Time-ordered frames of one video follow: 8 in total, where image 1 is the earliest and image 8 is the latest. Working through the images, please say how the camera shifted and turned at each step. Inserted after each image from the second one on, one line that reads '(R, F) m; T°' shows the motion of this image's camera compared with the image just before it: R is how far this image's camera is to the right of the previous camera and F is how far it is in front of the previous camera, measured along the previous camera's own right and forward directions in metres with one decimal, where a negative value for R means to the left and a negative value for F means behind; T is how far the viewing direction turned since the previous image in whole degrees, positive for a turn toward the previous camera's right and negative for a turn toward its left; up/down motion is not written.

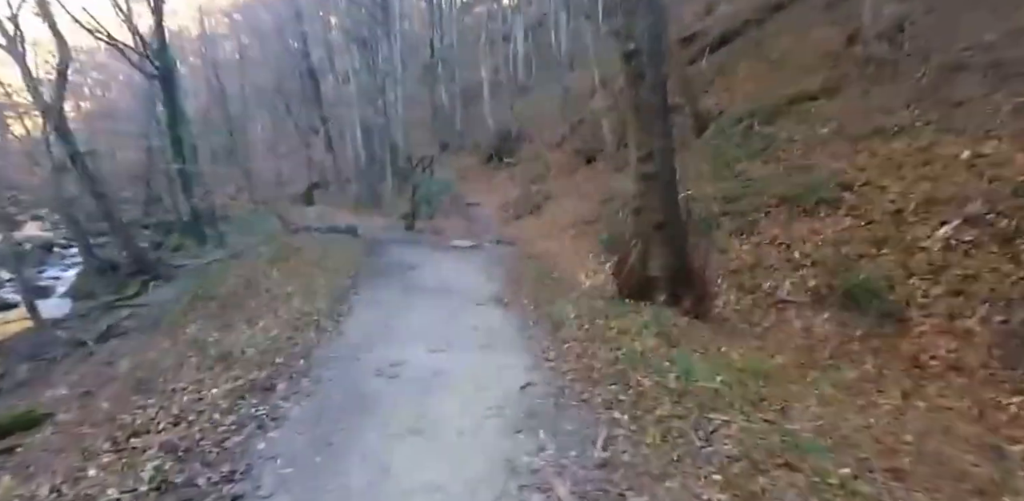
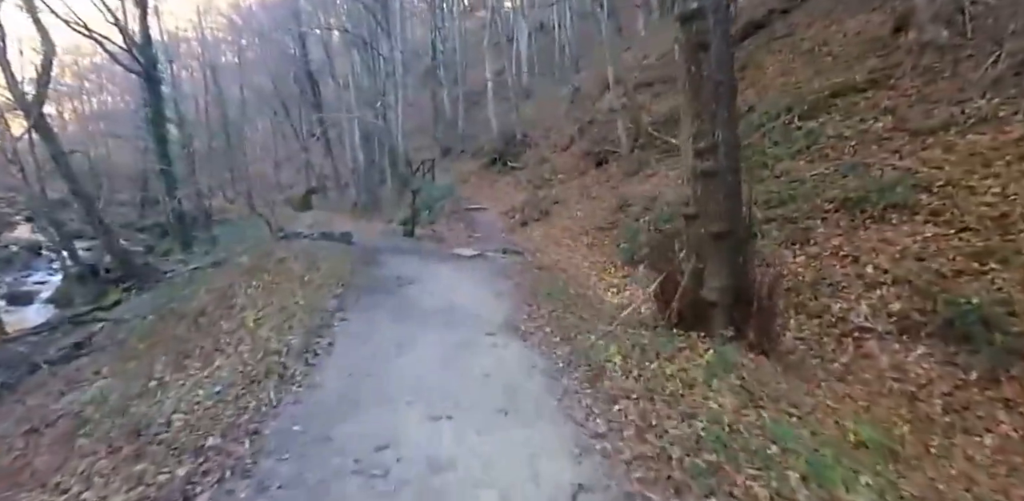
(-0.3, +1.6) m; 0°
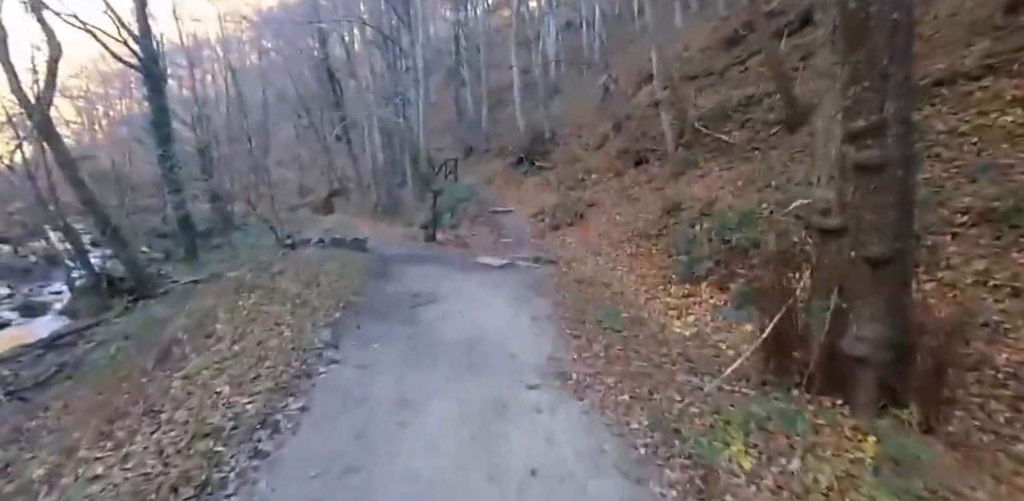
(-0.3, +1.8) m; -3°
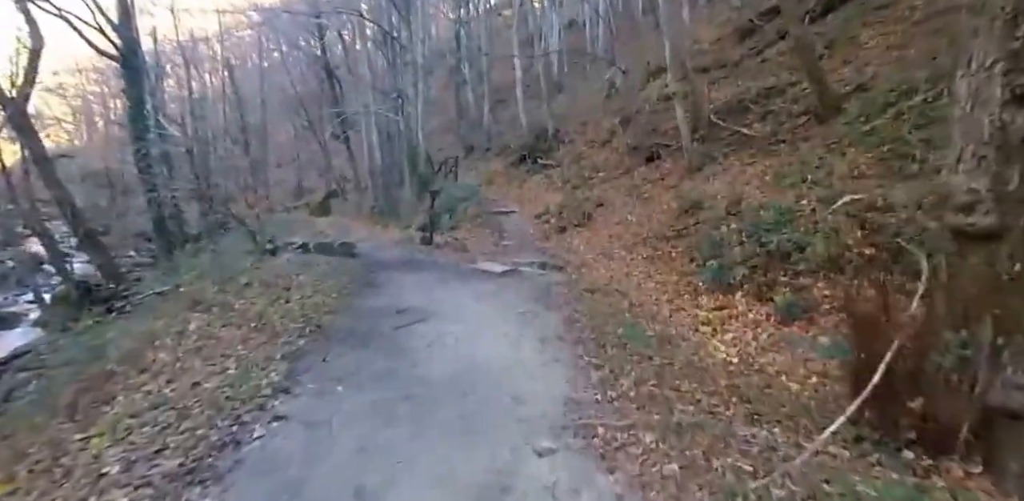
(0.0, +1.3) m; 0°
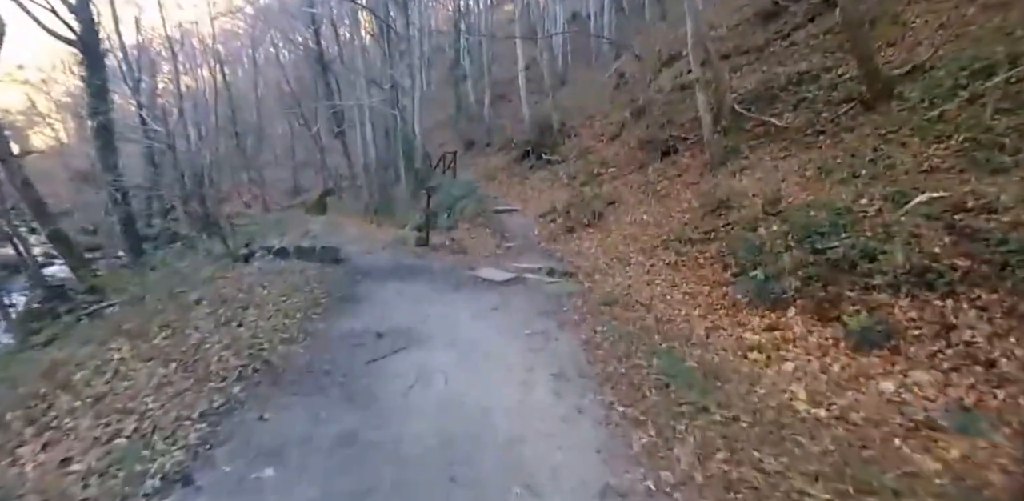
(-0.1, +1.5) m; 0°
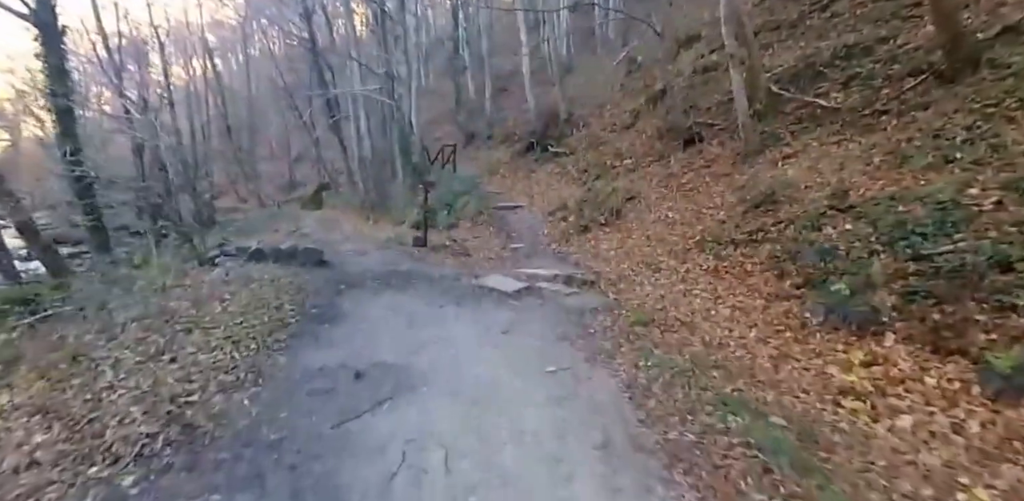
(-0.2, +1.5) m; 0°
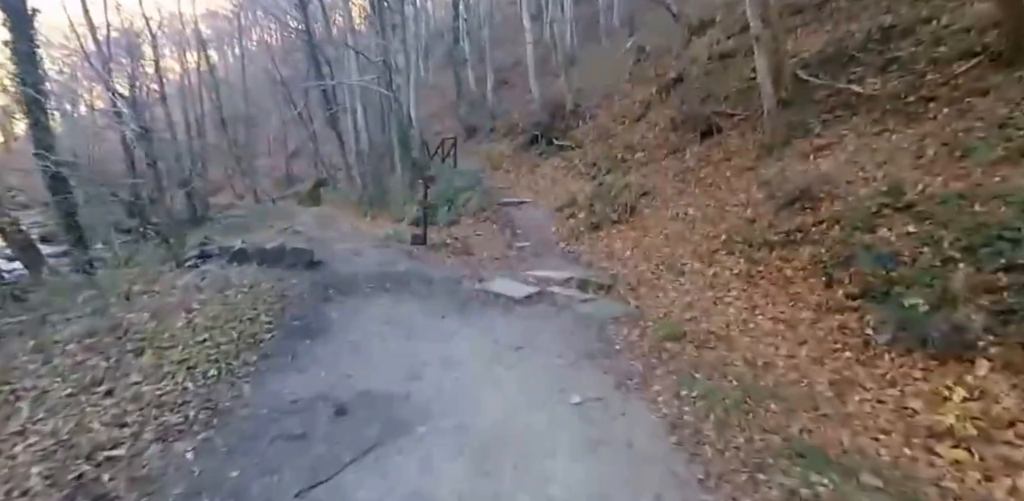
(-0.1, +0.9) m; 0°
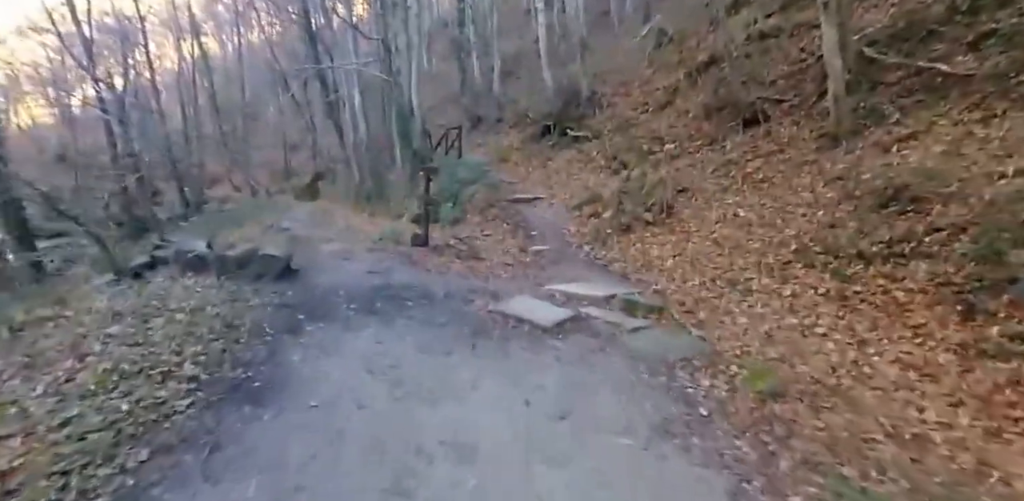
(-0.3, +1.8) m; 0°
